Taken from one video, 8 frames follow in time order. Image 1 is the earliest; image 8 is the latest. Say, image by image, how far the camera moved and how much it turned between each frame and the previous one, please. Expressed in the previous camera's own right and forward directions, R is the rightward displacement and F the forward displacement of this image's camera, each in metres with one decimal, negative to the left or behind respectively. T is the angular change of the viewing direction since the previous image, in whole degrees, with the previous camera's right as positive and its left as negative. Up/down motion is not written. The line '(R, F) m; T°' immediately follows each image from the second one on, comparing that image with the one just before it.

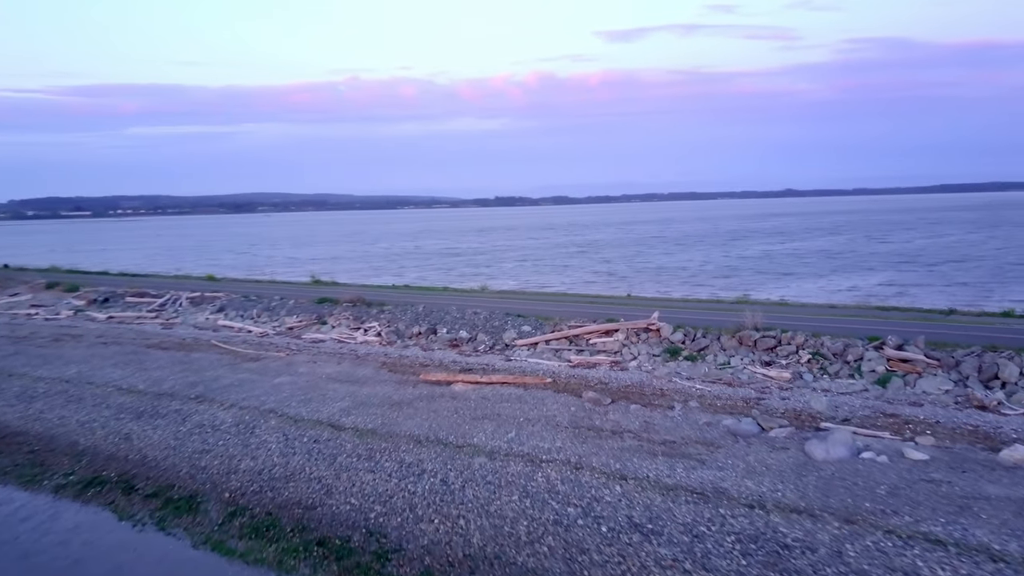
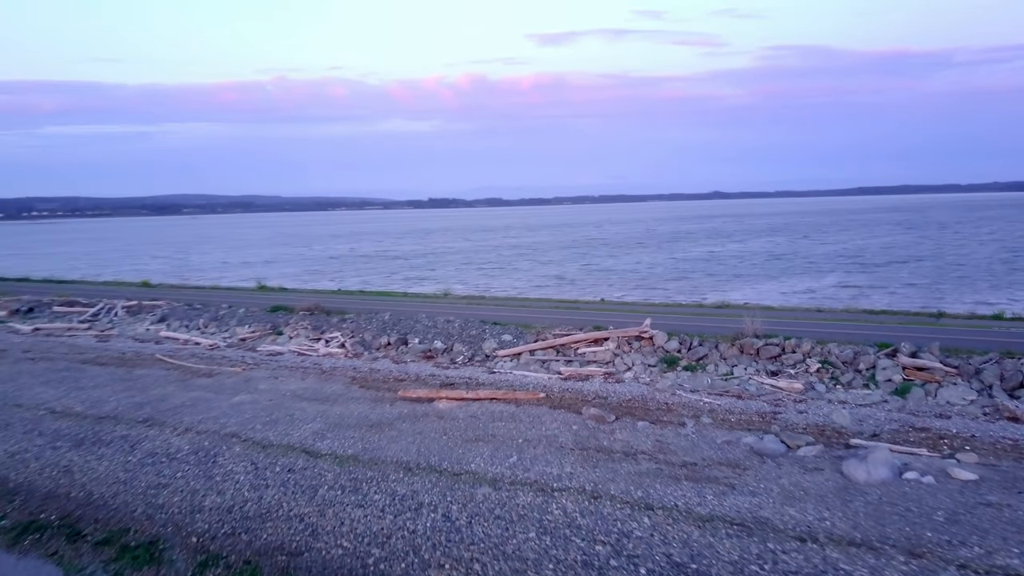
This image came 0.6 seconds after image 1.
(-1.1, +1.5) m; +5°
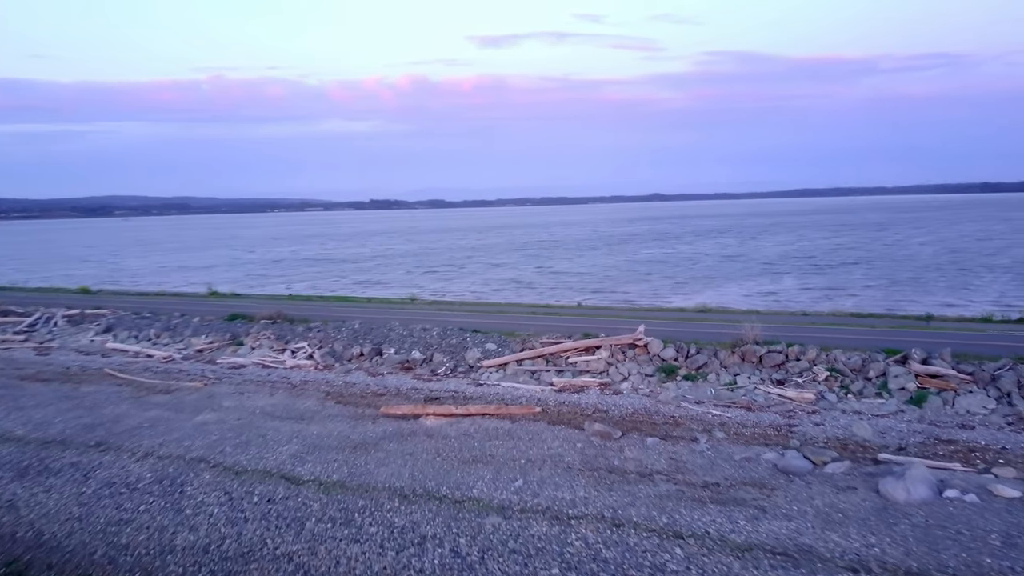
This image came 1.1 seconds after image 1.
(-0.9, +1.2) m; +4°
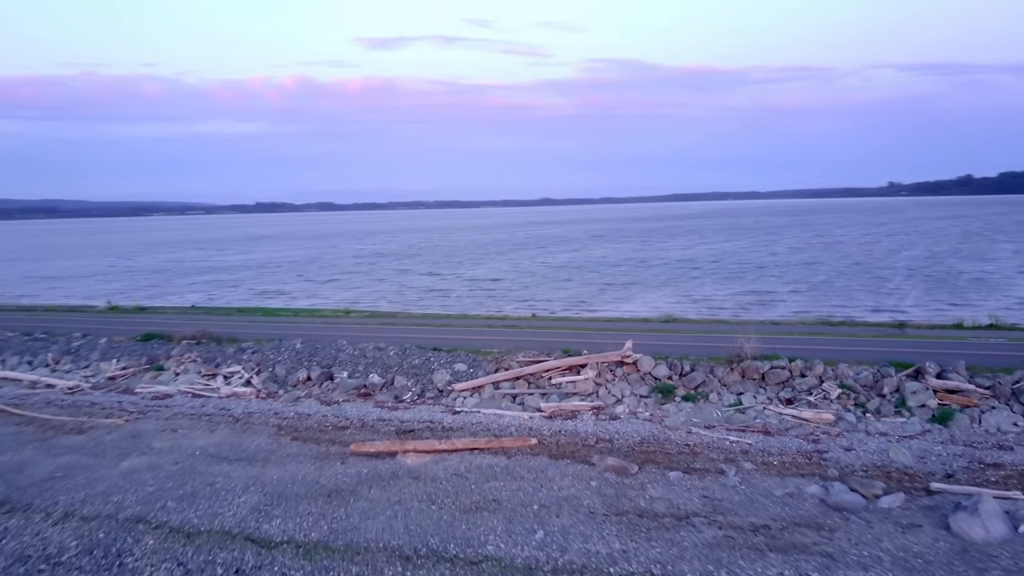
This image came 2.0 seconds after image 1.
(-1.6, +1.9) m; +8°
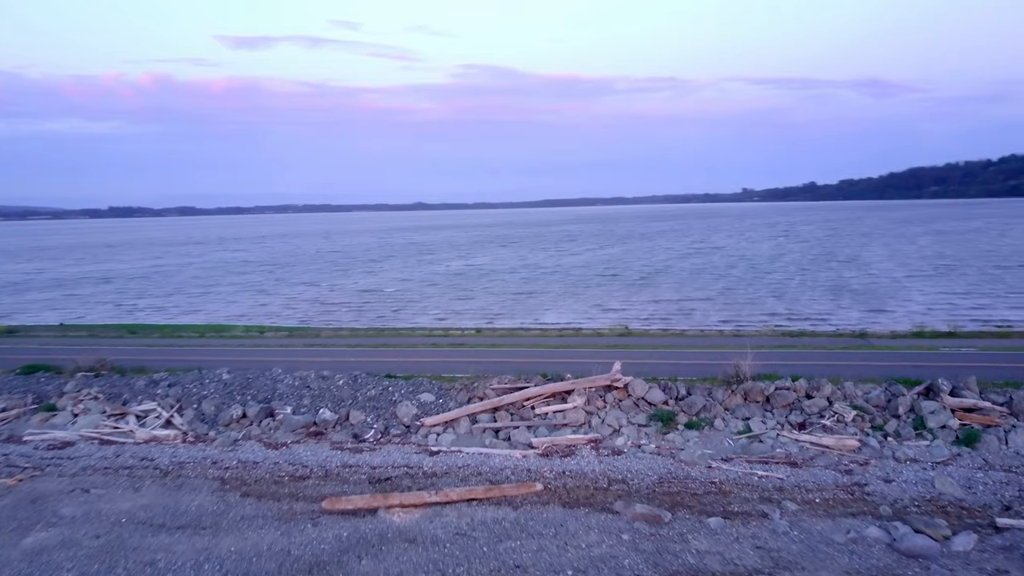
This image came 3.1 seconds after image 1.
(-1.8, +2.0) m; +9°
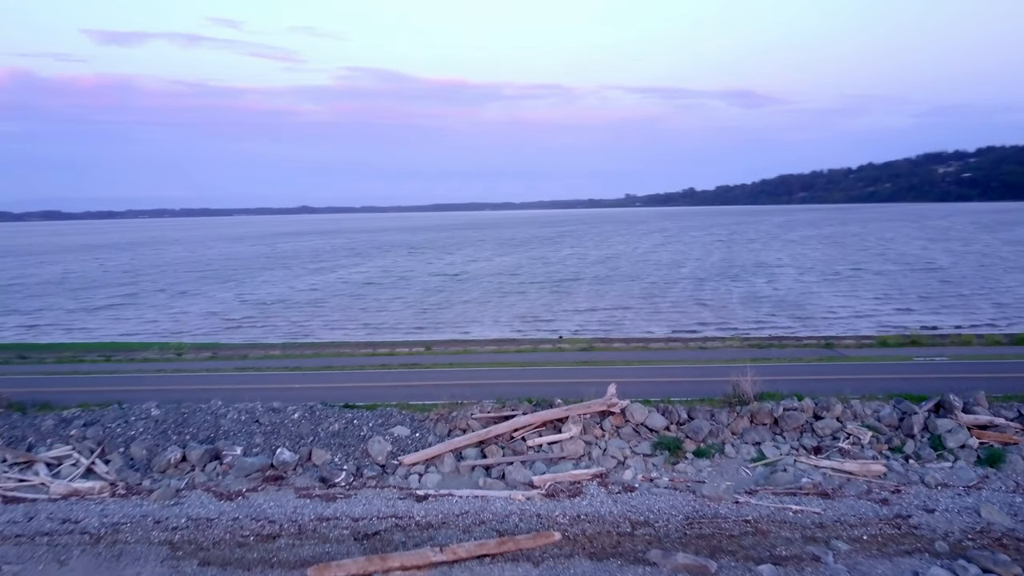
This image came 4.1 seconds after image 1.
(-1.5, +1.7) m; +8°
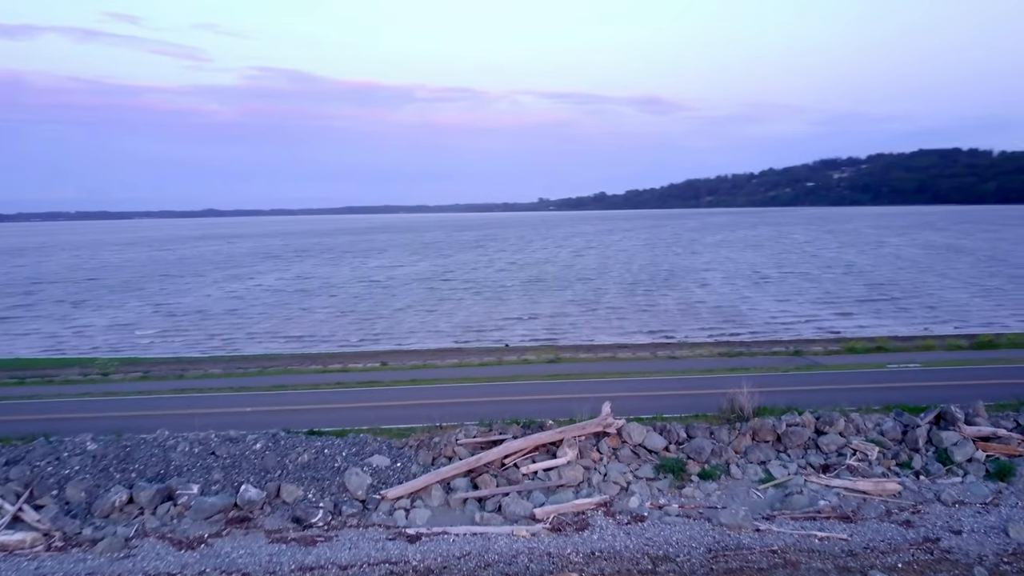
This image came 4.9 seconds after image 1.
(-1.1, +1.1) m; +6°
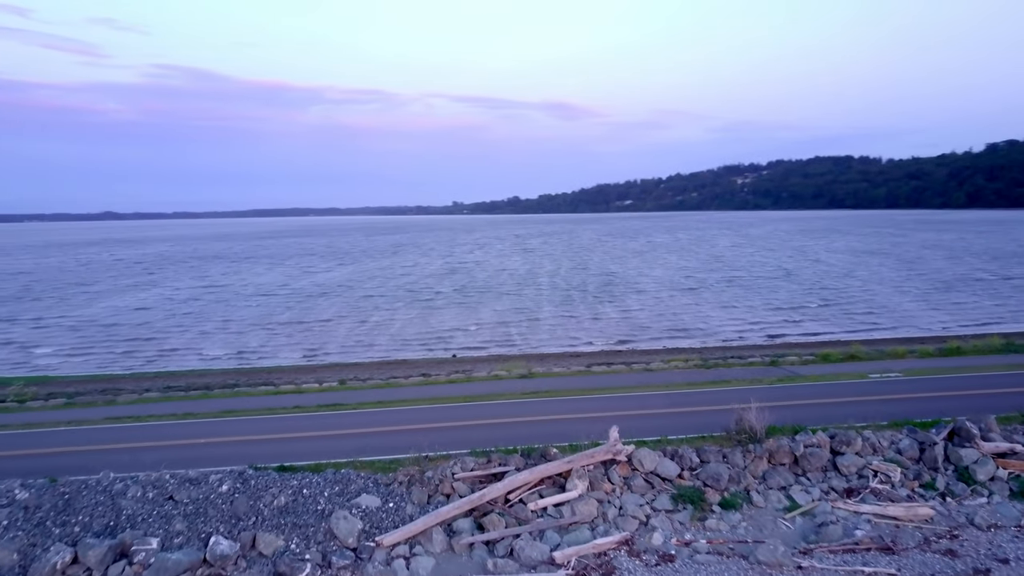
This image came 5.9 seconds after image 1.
(-1.1, +1.3) m; +6°
